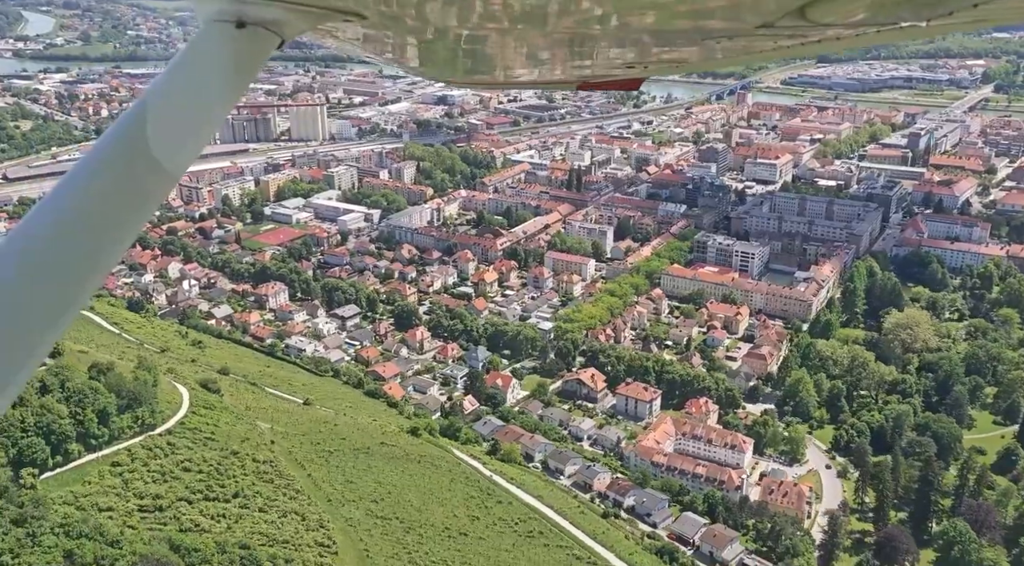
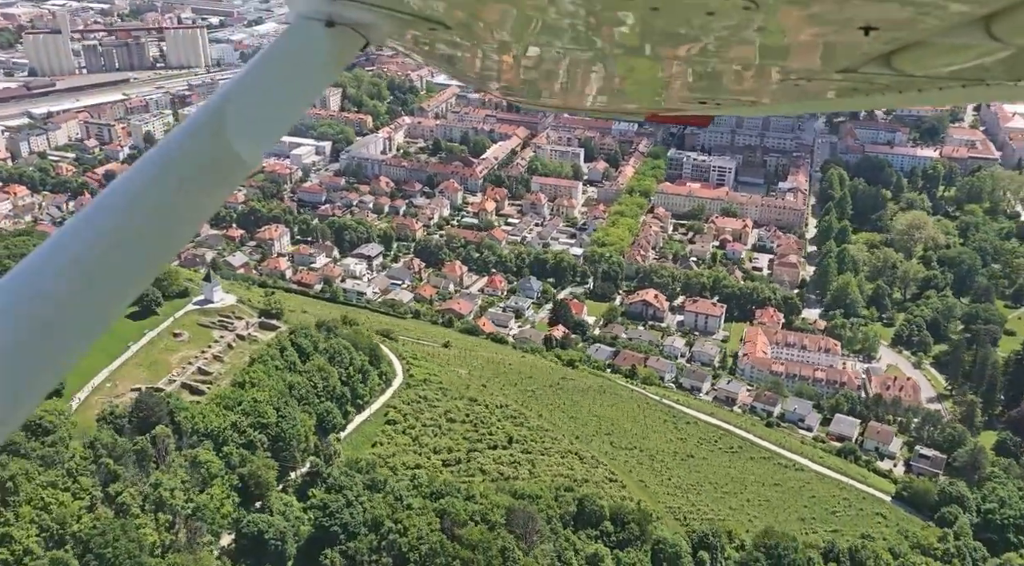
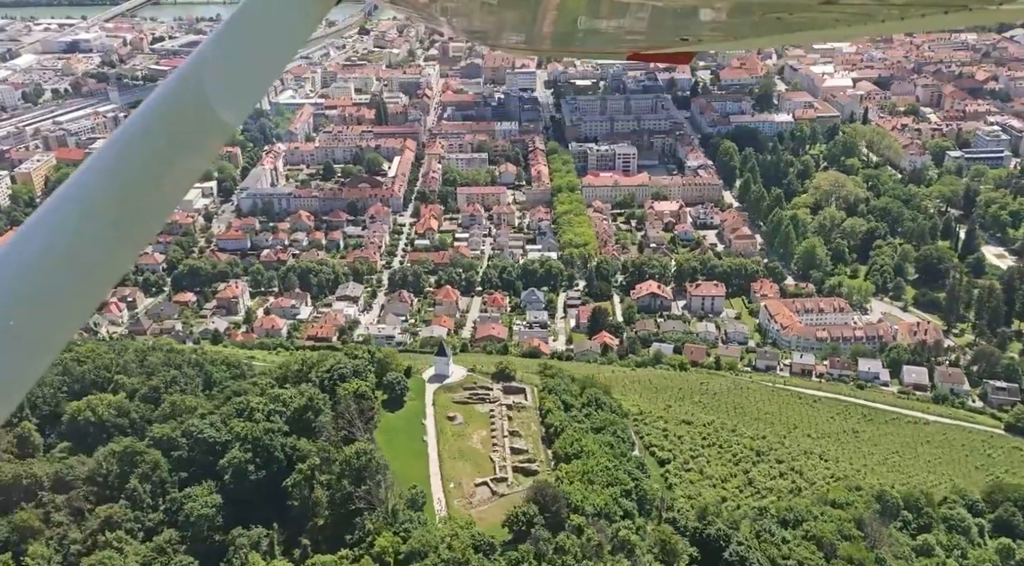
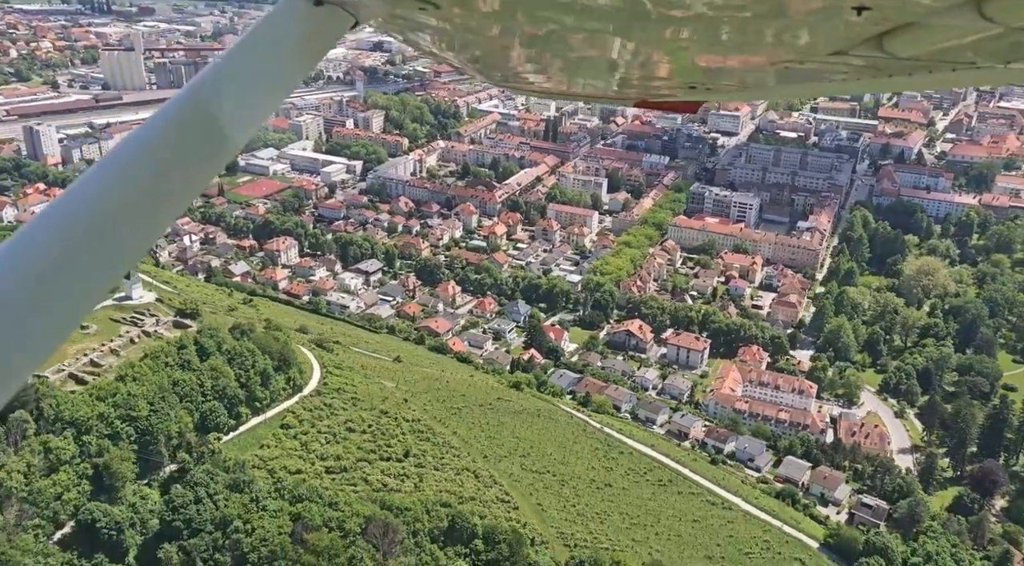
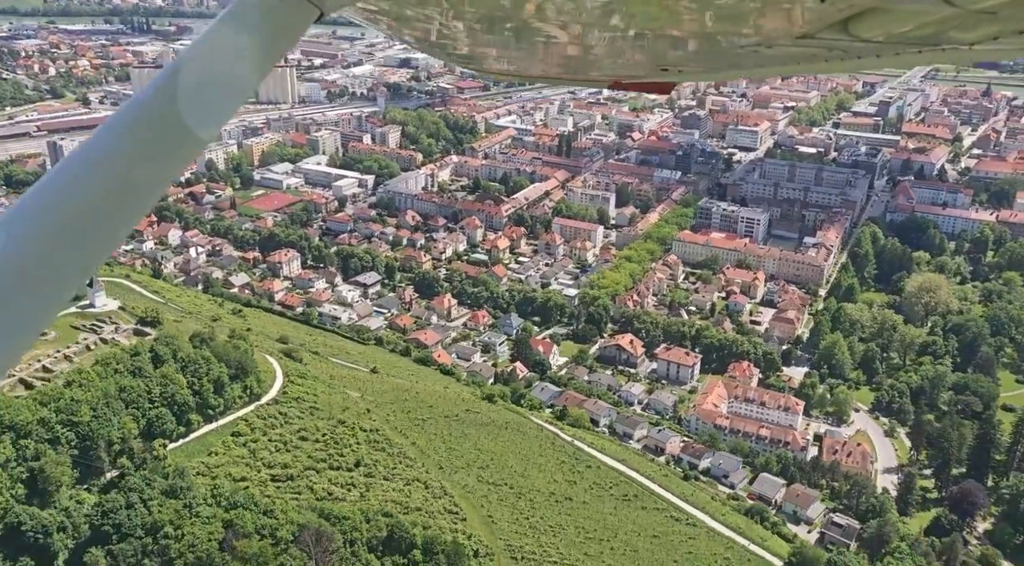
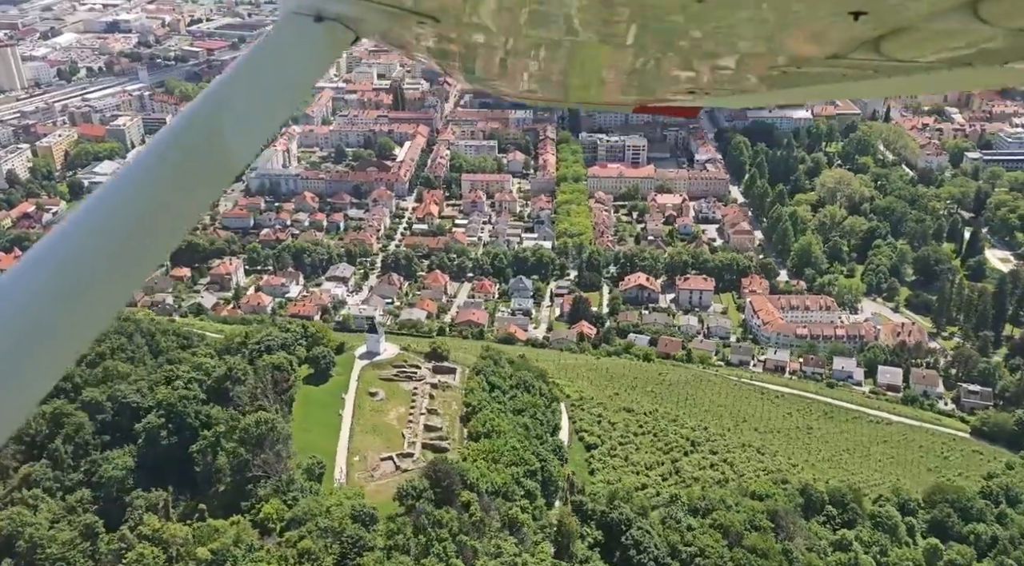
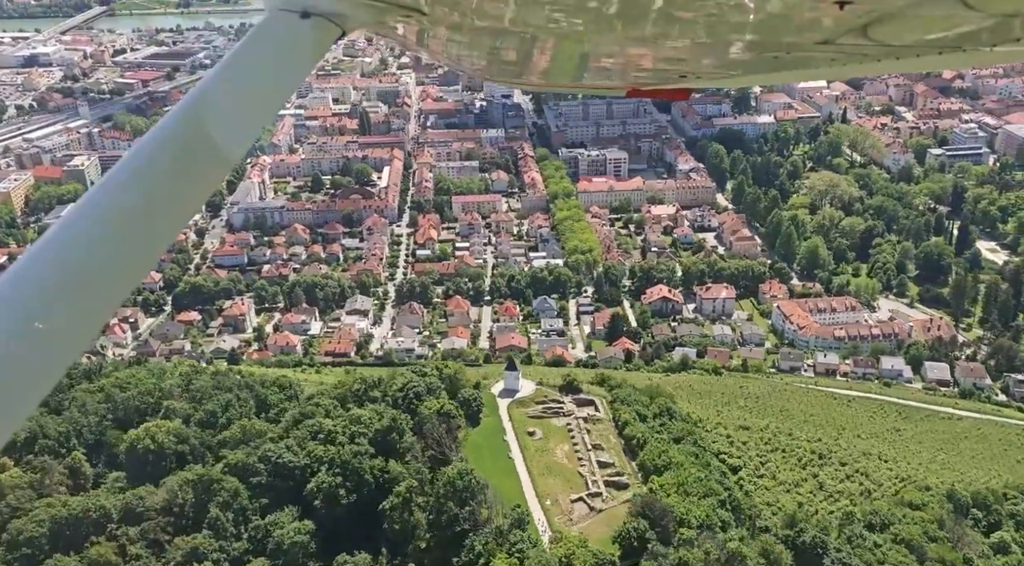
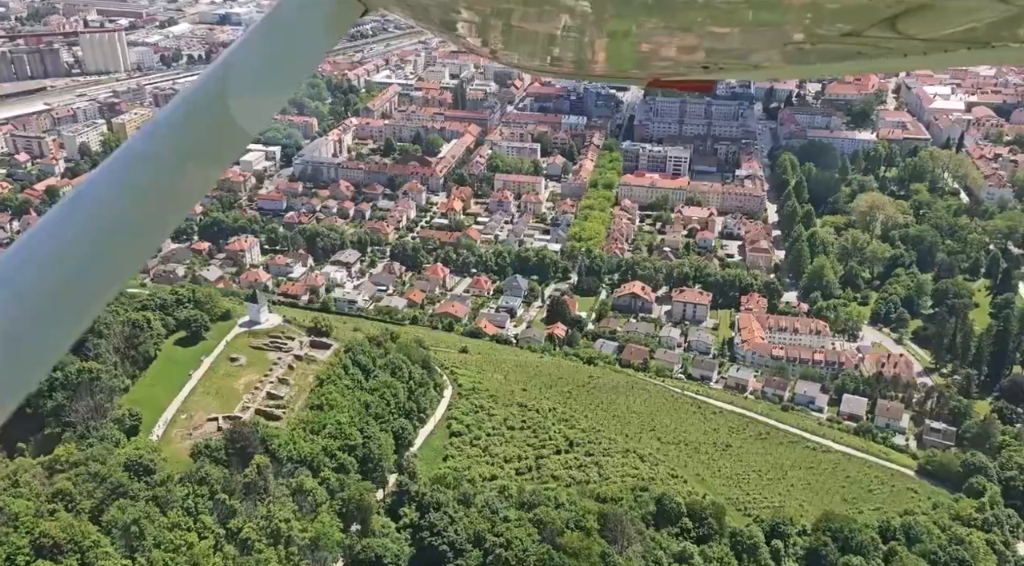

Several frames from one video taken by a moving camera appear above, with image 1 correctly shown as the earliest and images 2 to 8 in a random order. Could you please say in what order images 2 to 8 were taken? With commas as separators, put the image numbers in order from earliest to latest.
5, 4, 2, 8, 6, 3, 7
